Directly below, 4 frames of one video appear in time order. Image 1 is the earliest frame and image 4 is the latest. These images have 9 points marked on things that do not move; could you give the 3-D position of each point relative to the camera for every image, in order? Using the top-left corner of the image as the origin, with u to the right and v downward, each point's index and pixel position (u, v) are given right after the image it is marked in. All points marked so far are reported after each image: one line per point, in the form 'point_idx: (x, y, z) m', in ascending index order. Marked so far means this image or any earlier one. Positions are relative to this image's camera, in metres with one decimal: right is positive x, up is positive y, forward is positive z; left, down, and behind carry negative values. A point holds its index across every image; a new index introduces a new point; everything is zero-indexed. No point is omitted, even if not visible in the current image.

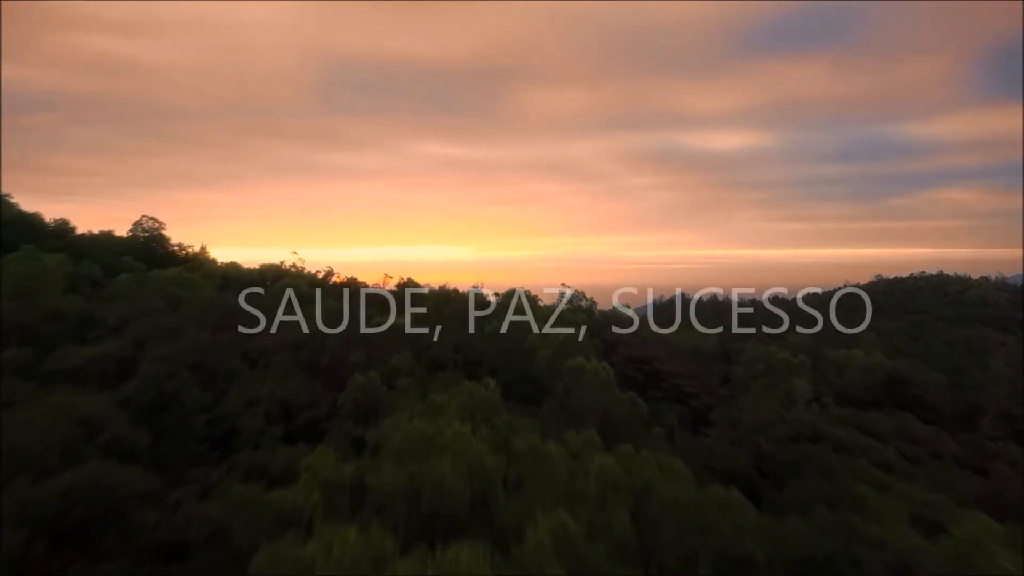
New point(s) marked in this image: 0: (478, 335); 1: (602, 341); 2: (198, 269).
0: (-1.0, -1.5, +11.0) m
1: (+3.5, -2.1, +14.3) m
2: (-11.2, +0.6, +13.2) m
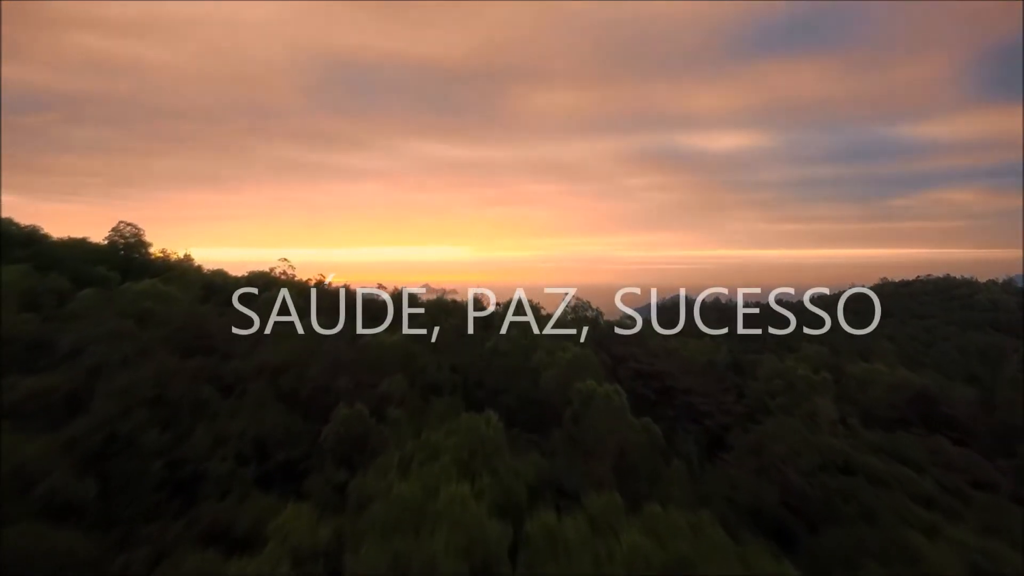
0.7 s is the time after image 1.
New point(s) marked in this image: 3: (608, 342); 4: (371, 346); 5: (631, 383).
0: (-0.9, -1.9, +10.1) m
1: (+3.5, -2.4, +13.5) m
2: (-11.1, +0.3, +12.3) m
3: (+3.6, -2.1, +14.0) m
4: (-3.7, -1.5, +9.4) m
5: (+4.1, -3.3, +12.7) m
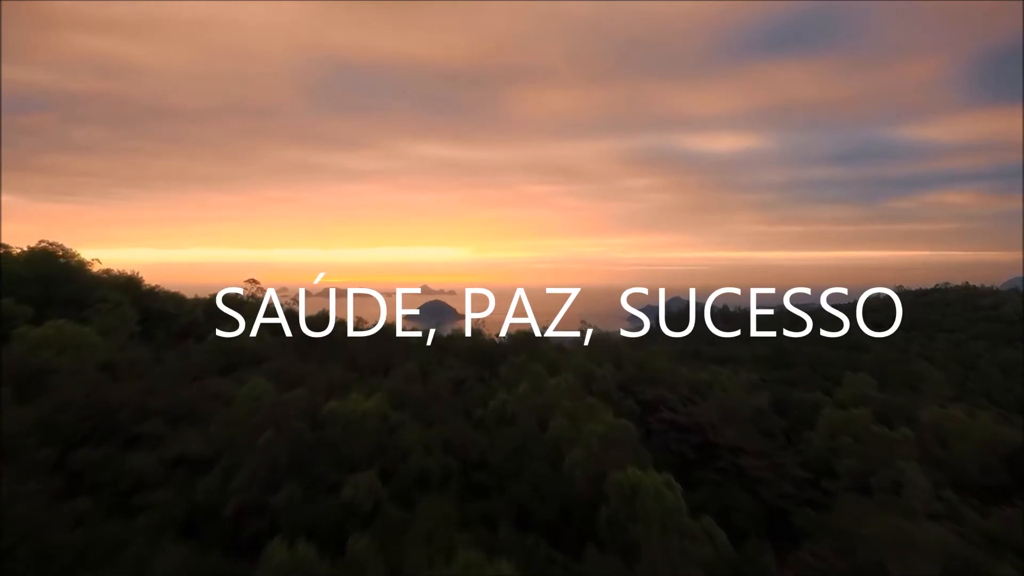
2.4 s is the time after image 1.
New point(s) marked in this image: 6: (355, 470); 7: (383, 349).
0: (-0.7, -2.9, +7.8) m
1: (+3.8, -3.4, +11.2) m
2: (-10.9, -0.7, +10.0) m
3: (+3.8, -3.0, +11.8) m
4: (-3.4, -2.4, +7.1) m
5: (+4.3, -4.2, +10.5) m
6: (-2.8, -3.2, +6.7) m
7: (-3.6, -1.7, +10.3) m
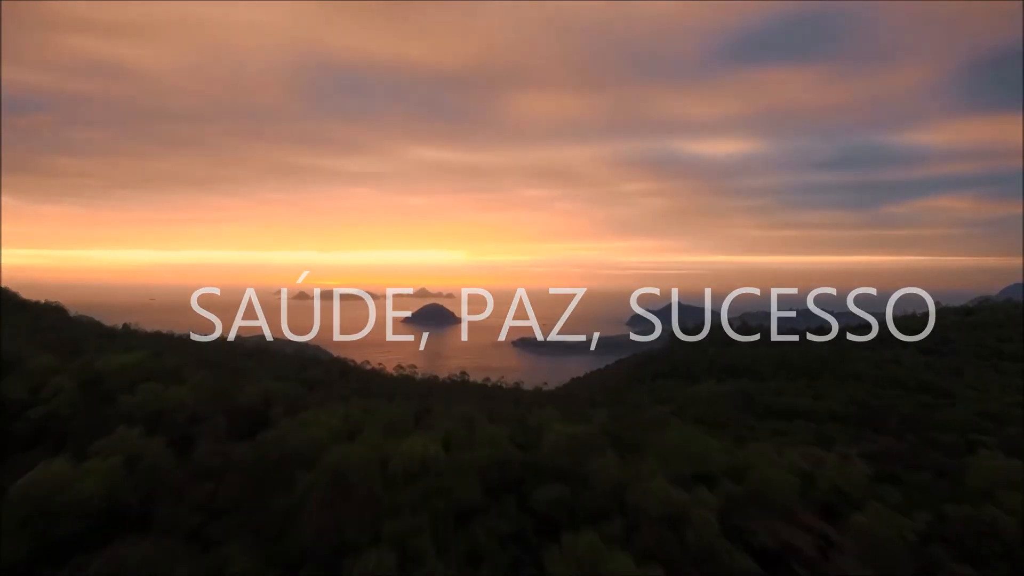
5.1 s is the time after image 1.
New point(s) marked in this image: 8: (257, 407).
0: (+0.1, -4.4, +3.6) m
1: (+4.5, -5.0, +6.9) m
2: (-10.1, -2.2, +5.7) m
3: (+4.6, -4.6, +7.5) m
4: (-2.6, -4.0, +2.8) m
5: (+5.1, -5.8, +6.2) m
6: (-2.0, -4.7, +2.4) m
7: (-2.8, -3.2, +6.0) m
8: (-5.9, -2.7, +8.5) m
